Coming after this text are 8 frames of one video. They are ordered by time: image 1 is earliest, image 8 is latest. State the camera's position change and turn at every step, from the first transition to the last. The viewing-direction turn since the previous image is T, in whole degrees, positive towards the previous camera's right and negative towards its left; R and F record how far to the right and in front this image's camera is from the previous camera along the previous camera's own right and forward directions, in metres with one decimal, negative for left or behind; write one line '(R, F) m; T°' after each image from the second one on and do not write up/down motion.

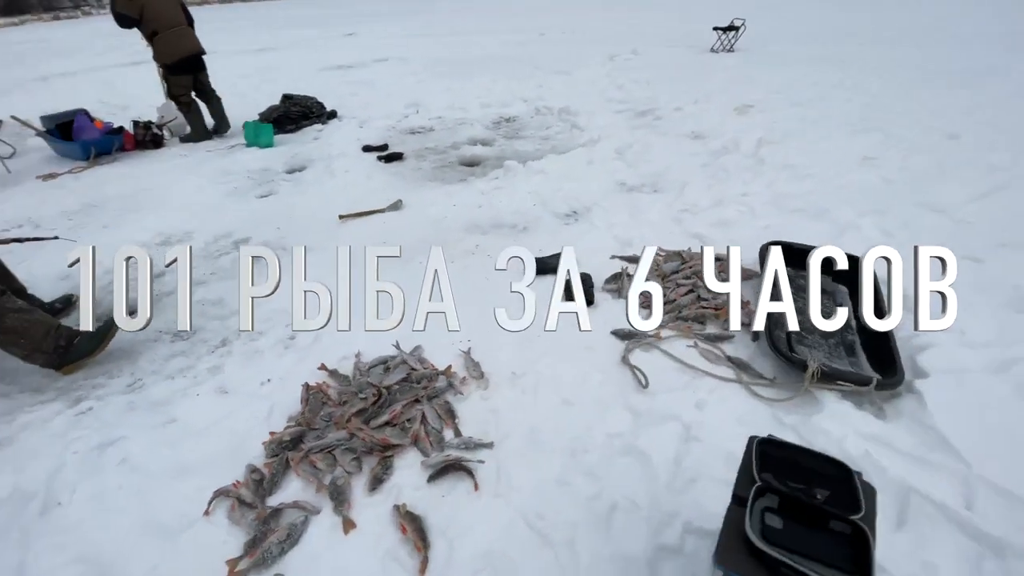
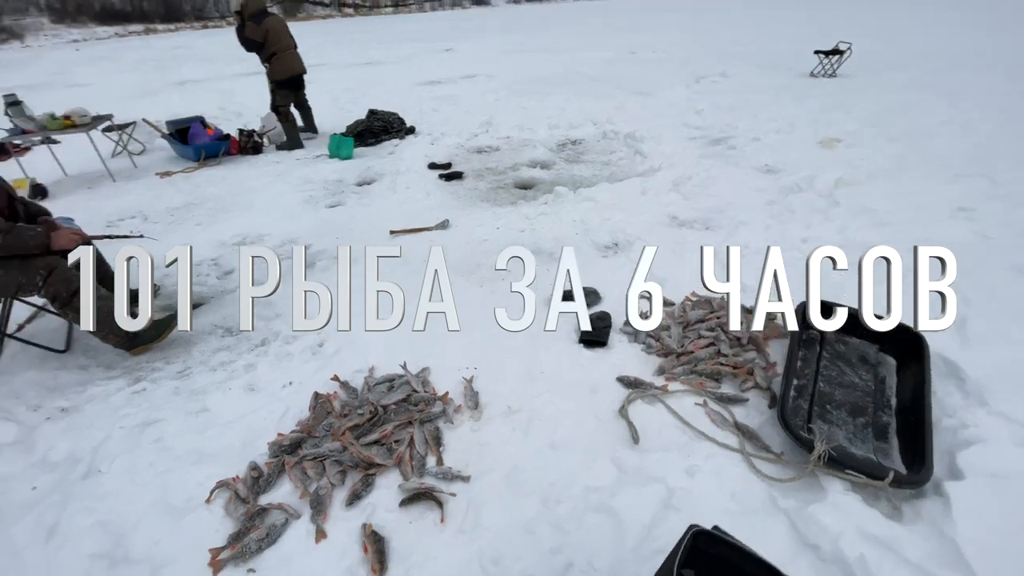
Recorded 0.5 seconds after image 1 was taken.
(+0.3, 0.0) m; -9°
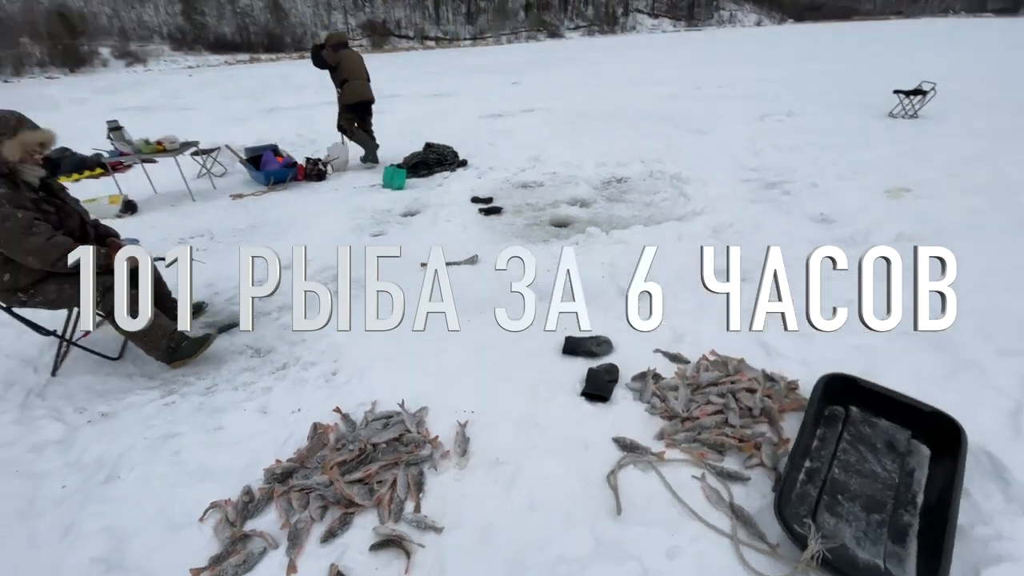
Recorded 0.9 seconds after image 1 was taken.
(+0.3, 0.0) m; -7°
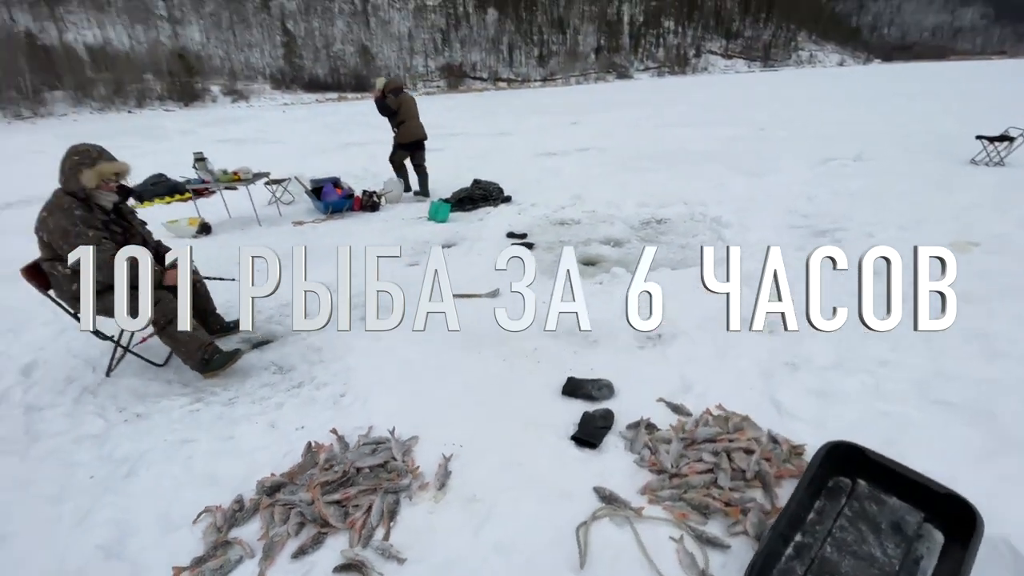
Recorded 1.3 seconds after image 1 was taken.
(+0.3, 0.0) m; -7°
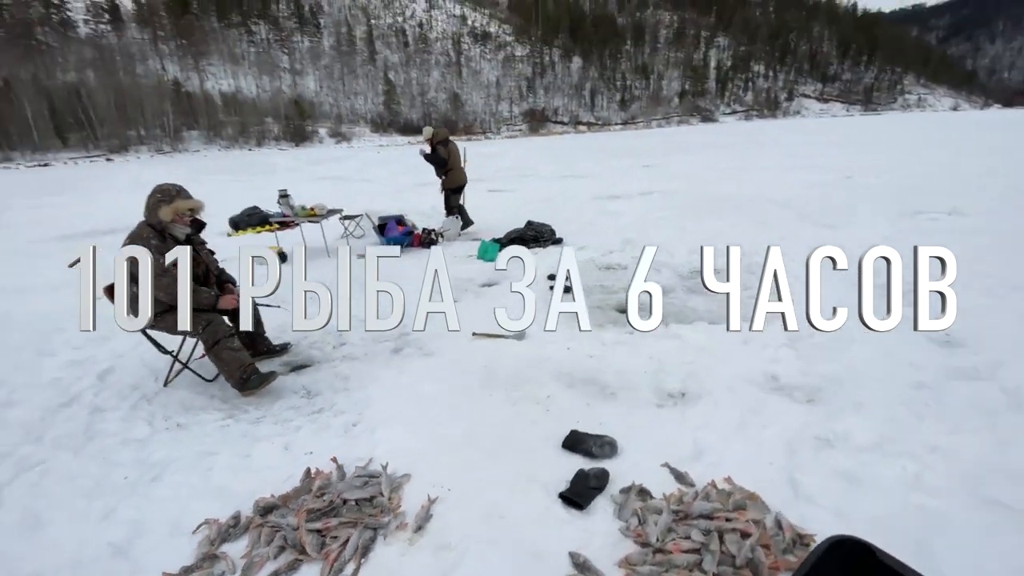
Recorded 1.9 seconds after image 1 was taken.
(+0.4, 0.0) m; -9°
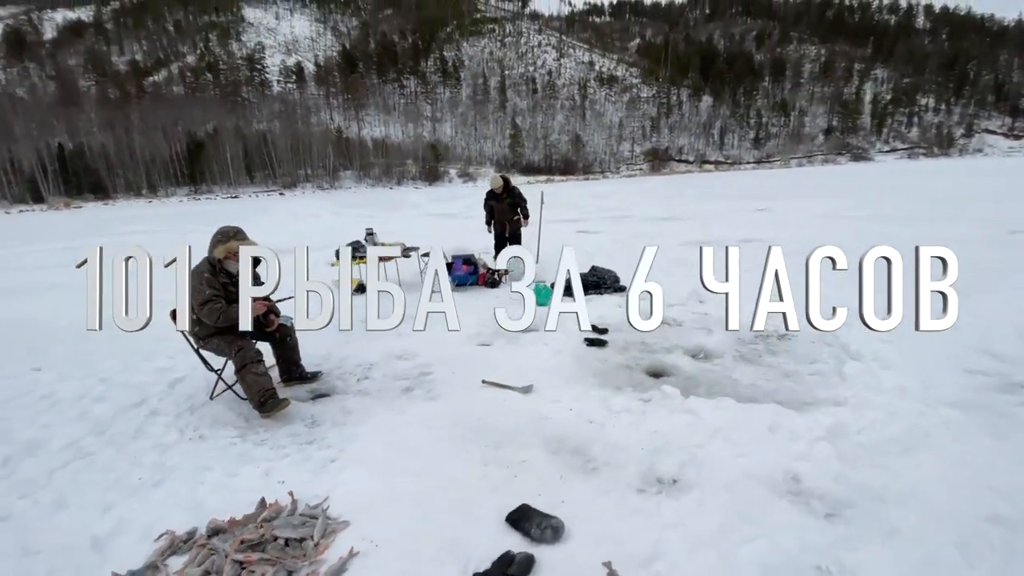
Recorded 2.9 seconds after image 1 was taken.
(+0.9, +0.2) m; -14°
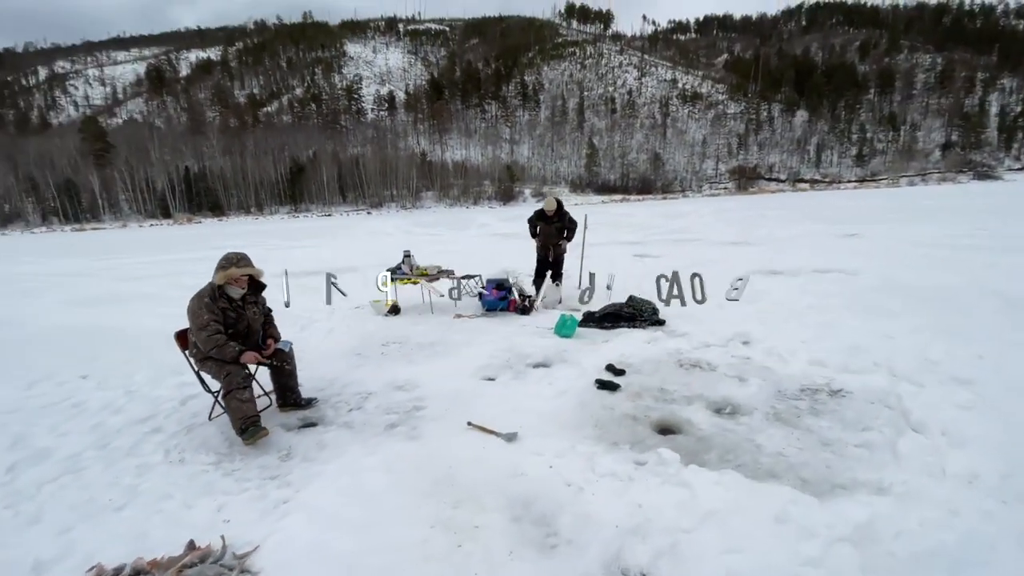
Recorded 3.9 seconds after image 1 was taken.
(+0.7, +0.4) m; -9°
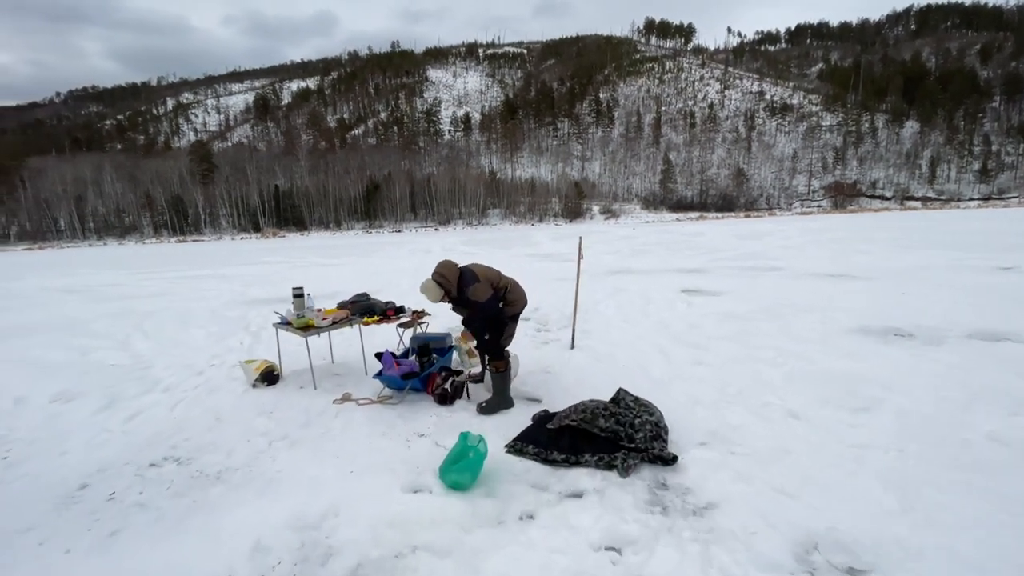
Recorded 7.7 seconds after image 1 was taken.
(+1.6, +3.4) m; -9°
